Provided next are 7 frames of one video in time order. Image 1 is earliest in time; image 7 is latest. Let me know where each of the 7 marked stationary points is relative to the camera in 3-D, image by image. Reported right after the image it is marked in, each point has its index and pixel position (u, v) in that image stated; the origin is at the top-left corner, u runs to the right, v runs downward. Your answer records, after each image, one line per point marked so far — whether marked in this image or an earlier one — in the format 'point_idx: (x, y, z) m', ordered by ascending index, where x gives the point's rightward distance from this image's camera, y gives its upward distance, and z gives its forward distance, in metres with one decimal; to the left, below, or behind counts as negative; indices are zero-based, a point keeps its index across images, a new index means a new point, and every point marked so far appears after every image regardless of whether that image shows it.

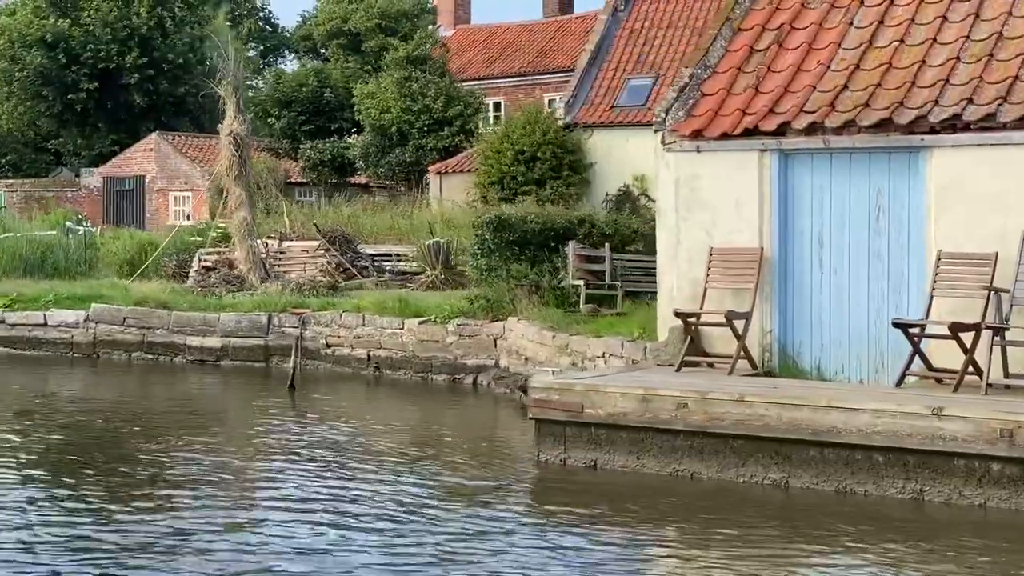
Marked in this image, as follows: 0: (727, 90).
0: (+1.9, +1.7, +14.1) m
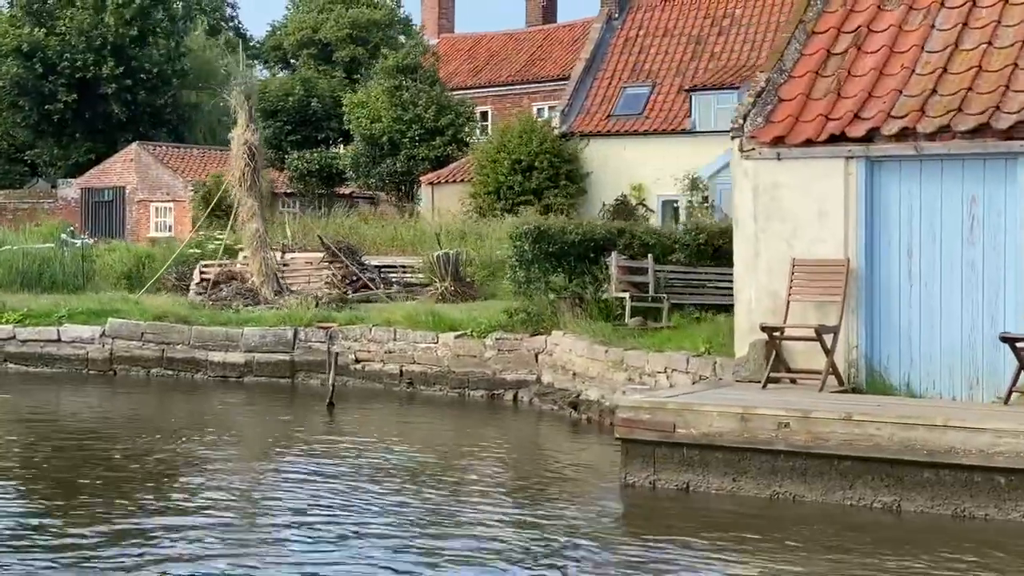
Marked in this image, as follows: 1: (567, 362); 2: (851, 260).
0: (+2.4, +1.6, +13.5) m
1: (+0.6, -0.8, +17.9) m
2: (+2.7, +0.2, +13.0) m
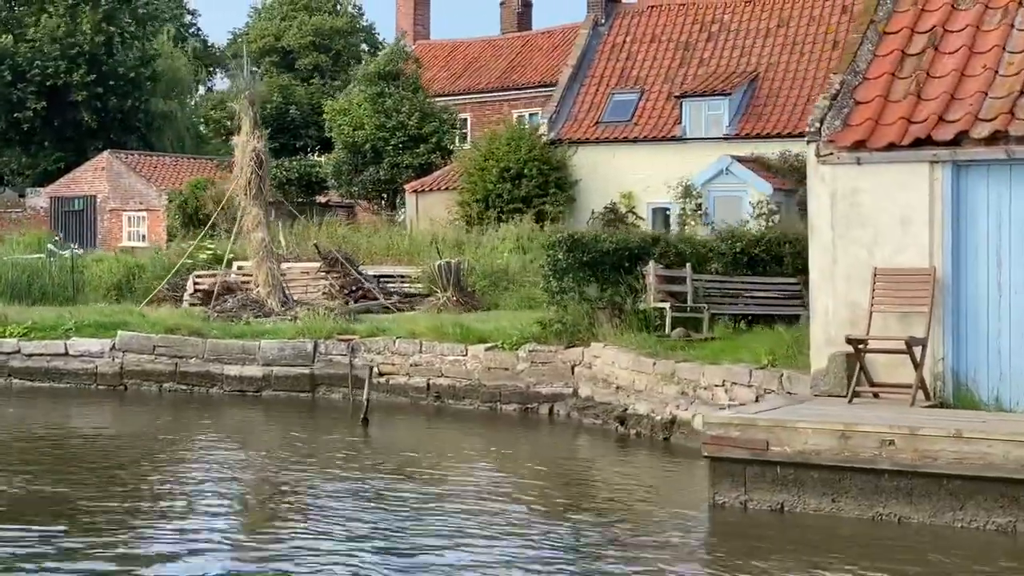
0: (+3.0, +1.5, +13.0) m
1: (+1.0, -0.9, +17.4) m
2: (+3.3, +0.2, +12.5) m
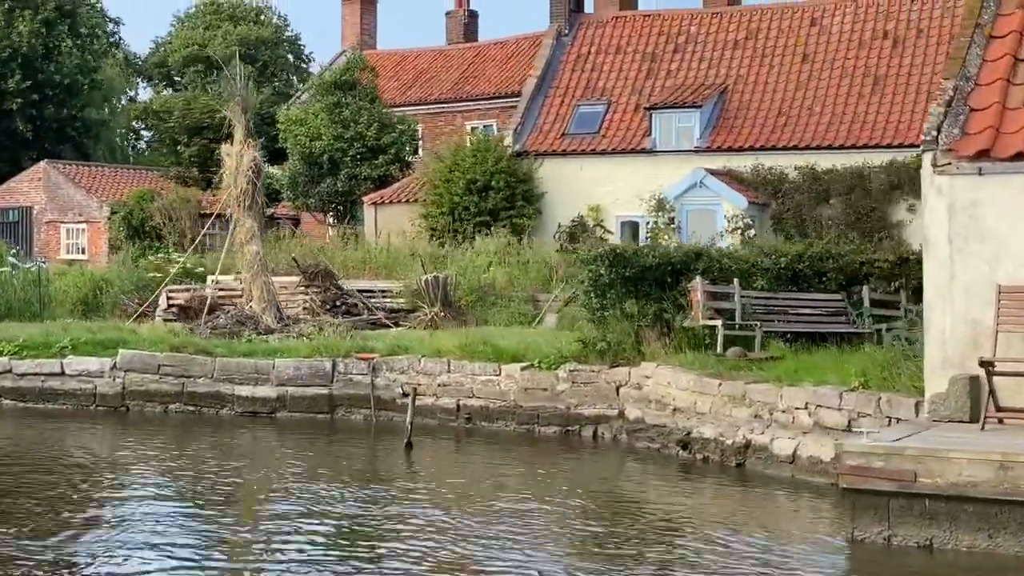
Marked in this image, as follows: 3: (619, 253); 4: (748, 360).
0: (+3.7, +1.4, +12.3) m
1: (+1.5, -1.1, +16.5) m
2: (+4.0, 0.0, +11.8) m
3: (+1.2, +0.4, +18.1) m
4: (+2.4, -0.7, +16.4) m
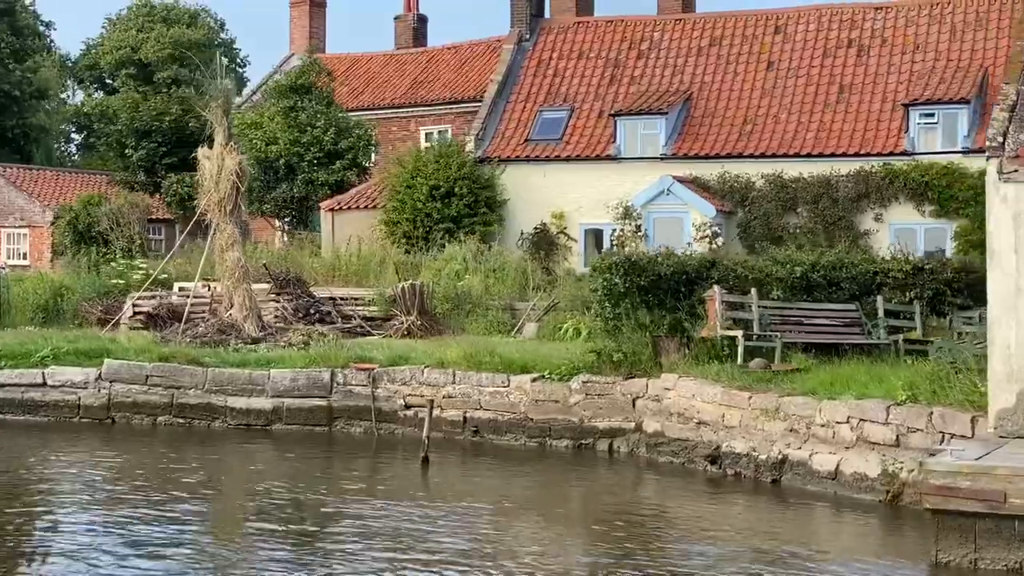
0: (+4.1, +1.3, +11.9) m
1: (+1.7, -1.2, +16.0) m
2: (+4.4, -0.1, +11.4) m
3: (+1.3, +0.3, +17.6) m
4: (+2.6, -0.8, +15.9) m
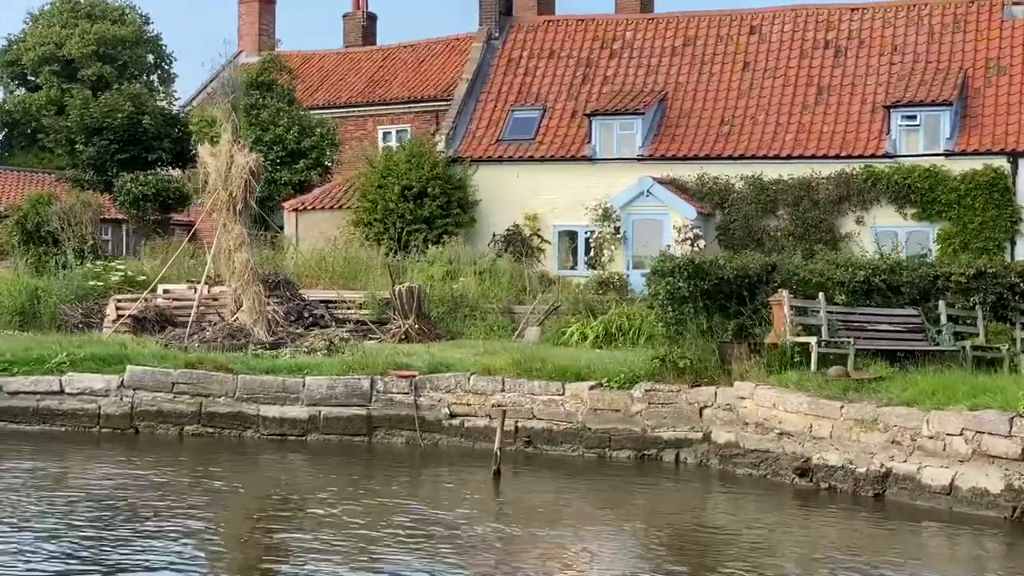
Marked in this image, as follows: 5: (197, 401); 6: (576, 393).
0: (+5.0, +1.3, +11.4) m
1: (+2.4, -1.2, +15.3) m
2: (+5.3, -0.1, +10.9) m
3: (+1.9, +0.2, +16.9) m
4: (+3.2, -0.9, +15.3) m
5: (-3.6, -1.3, +18.4) m
6: (+0.7, -1.1, +17.0) m
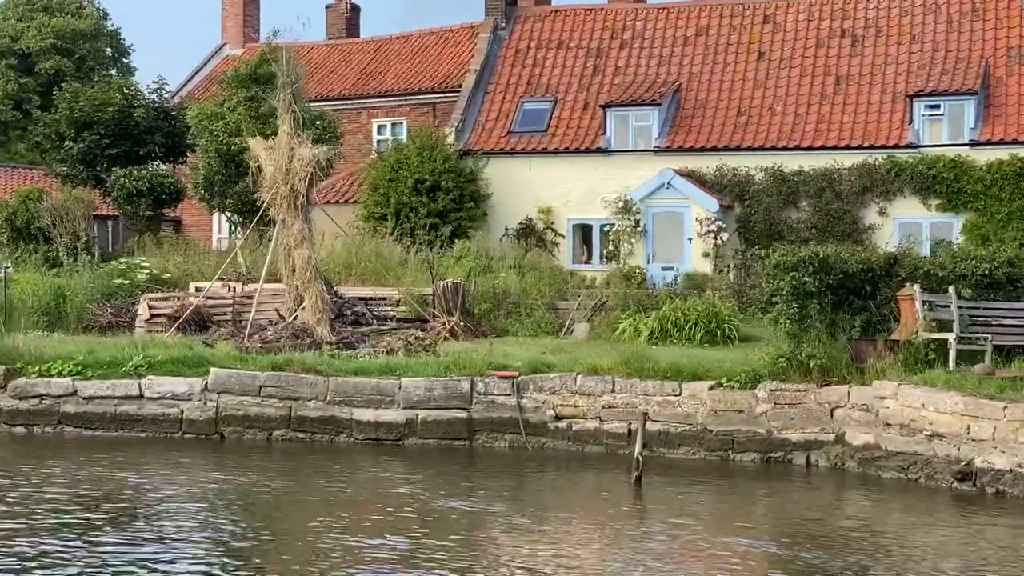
0: (+6.3, +1.3, +10.7) m
1: (+3.6, -1.2, +14.6) m
2: (+6.6, -0.1, +10.3) m
3: (+3.0, +0.3, +16.1) m
4: (+4.5, -0.8, +14.6) m
5: (-2.5, -1.3, +17.5) m
6: (+1.8, -1.0, +16.2) m
